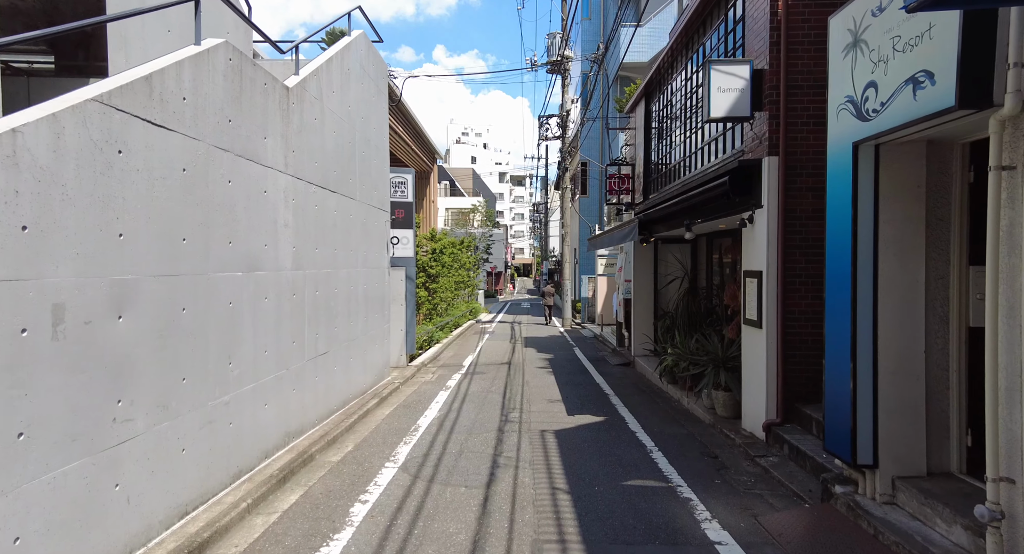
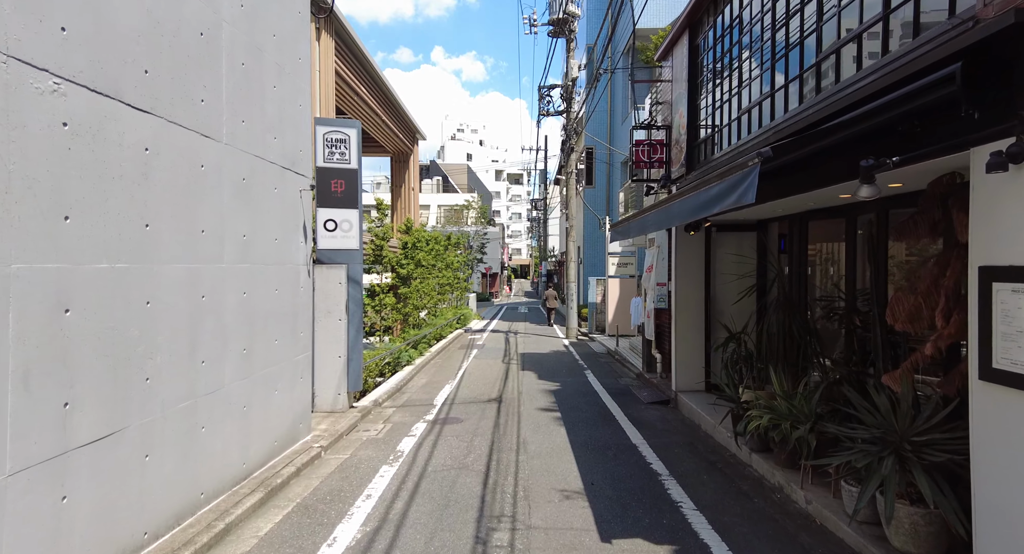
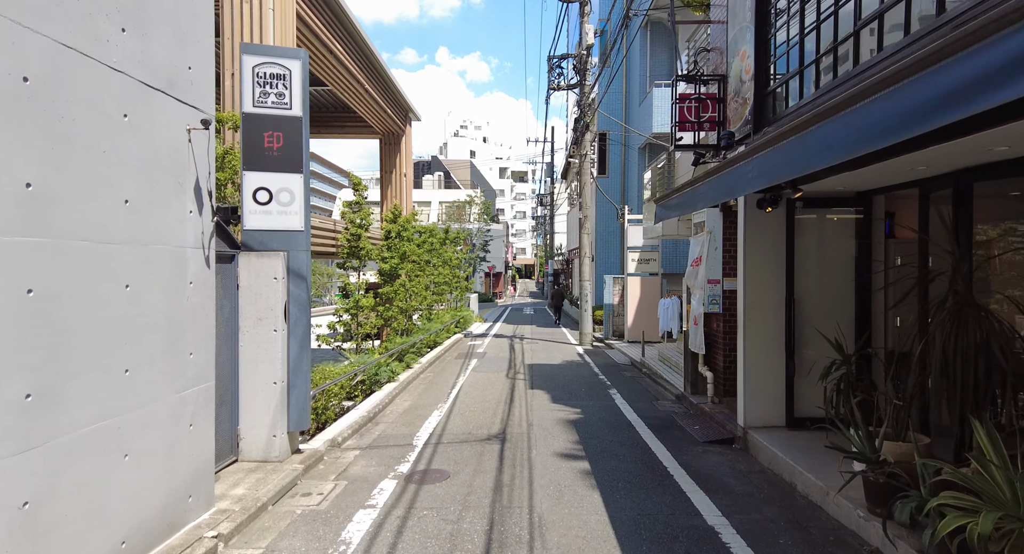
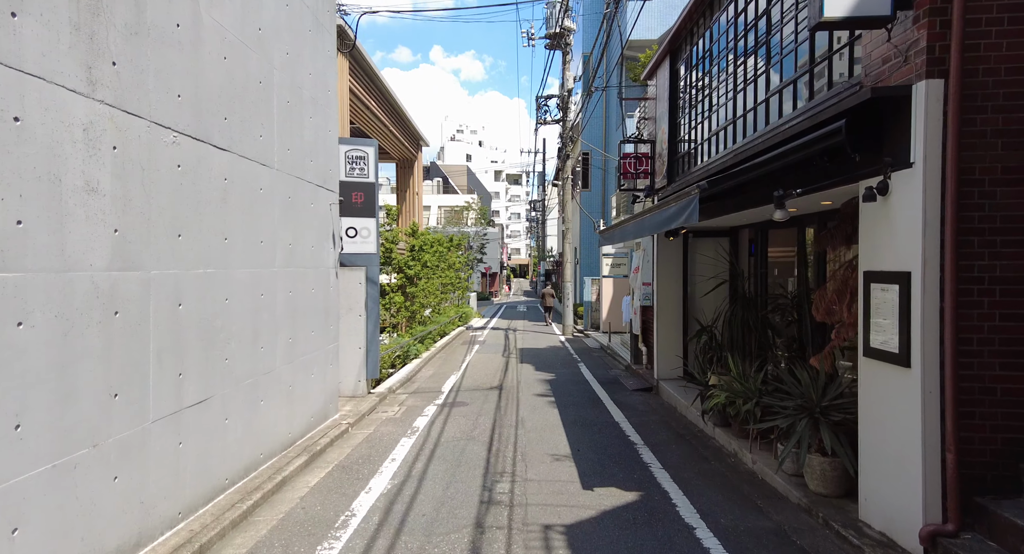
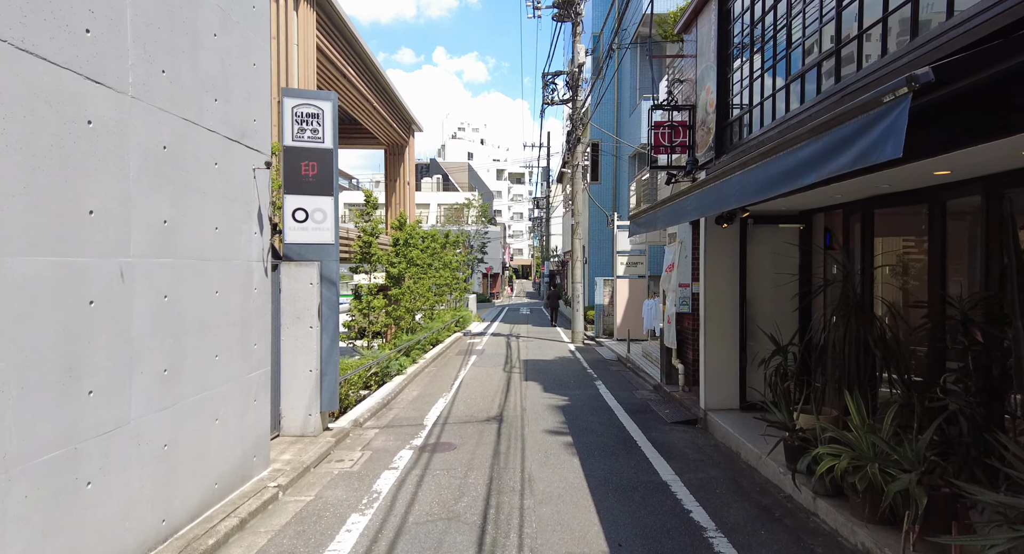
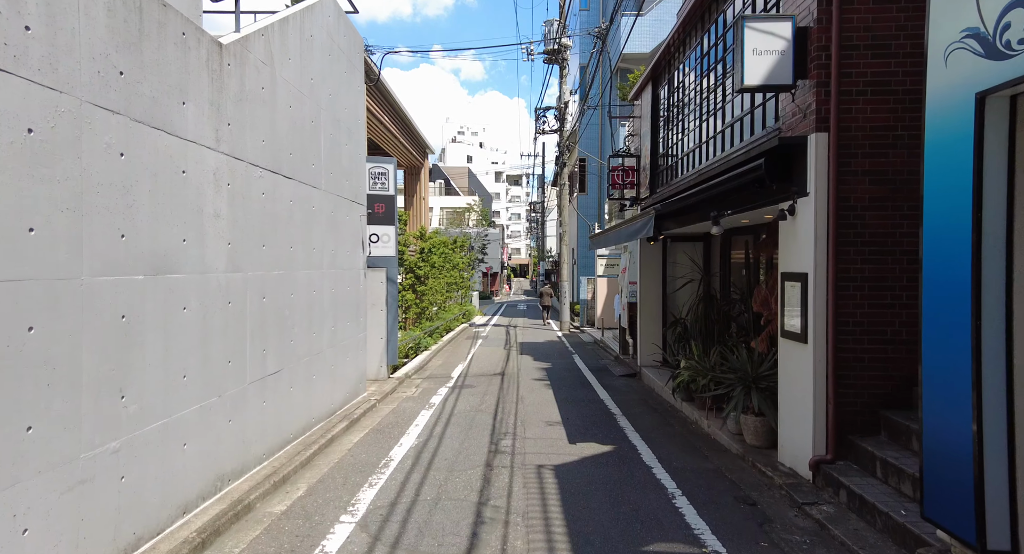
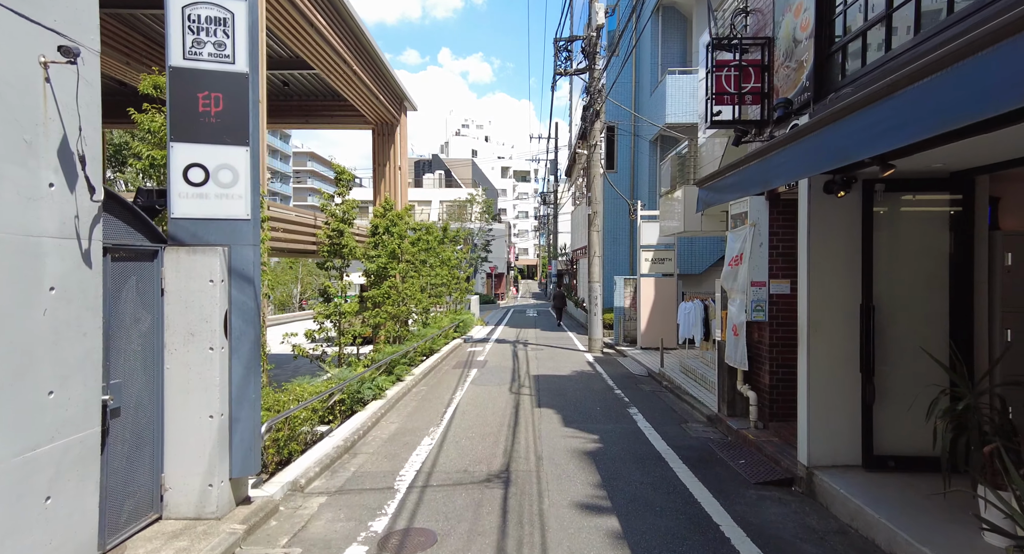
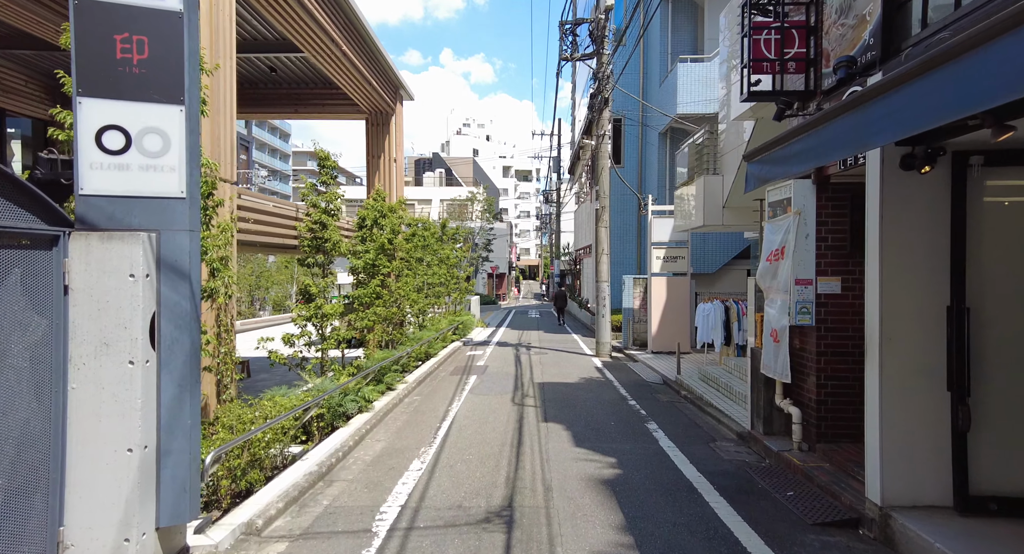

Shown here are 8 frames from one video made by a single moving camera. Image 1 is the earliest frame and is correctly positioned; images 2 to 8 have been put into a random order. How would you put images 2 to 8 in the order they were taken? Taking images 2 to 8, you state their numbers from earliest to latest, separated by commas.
6, 4, 2, 5, 3, 7, 8
